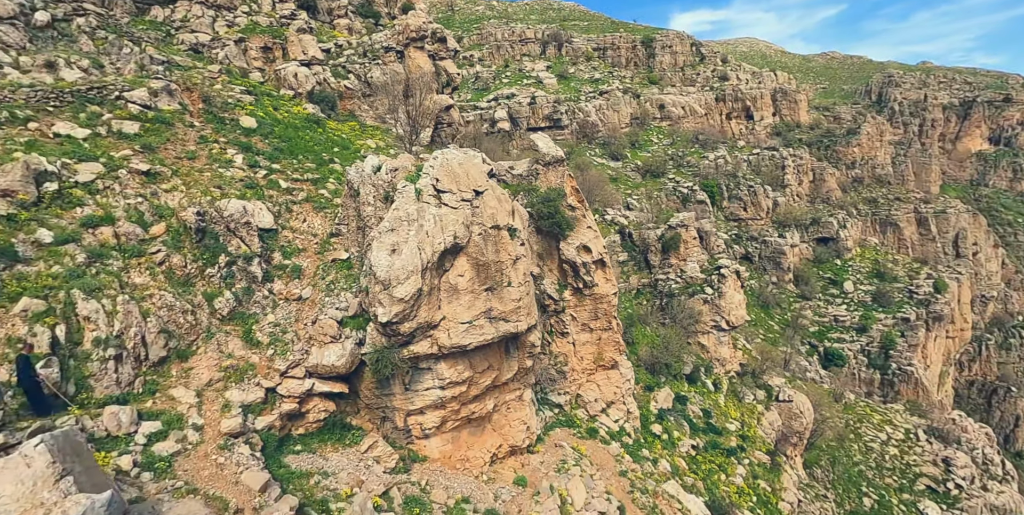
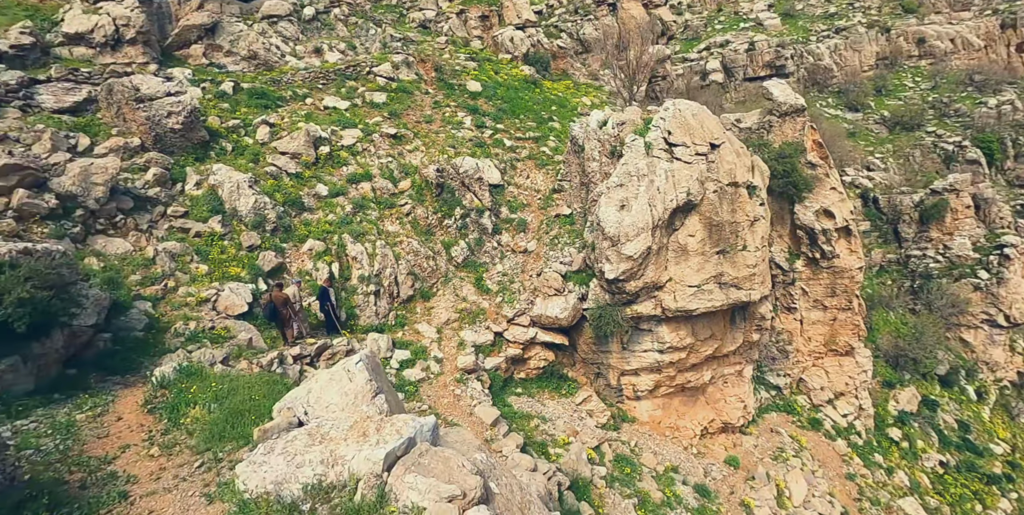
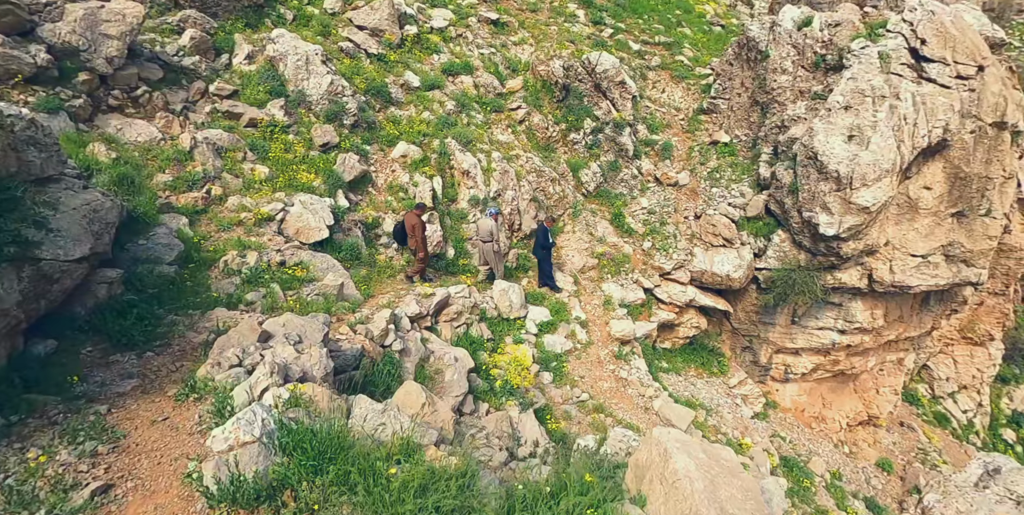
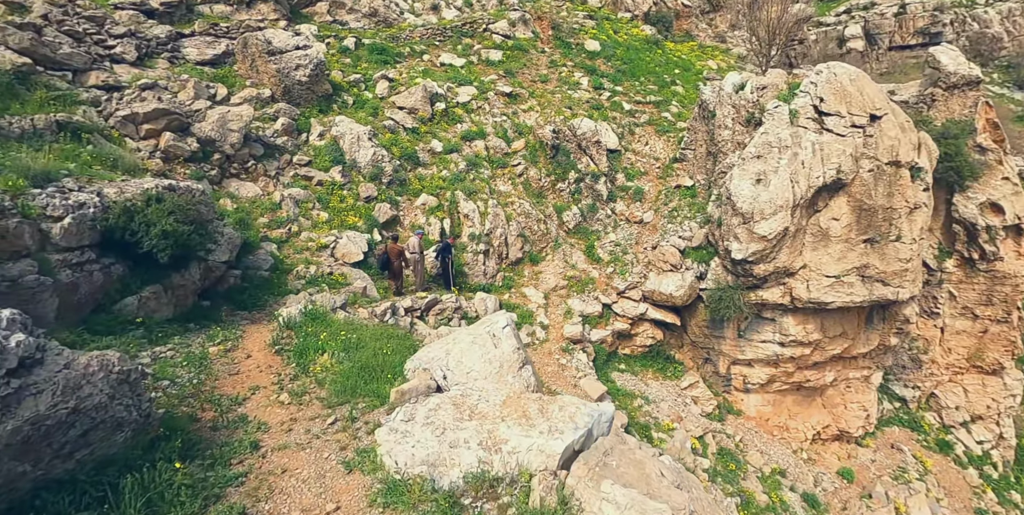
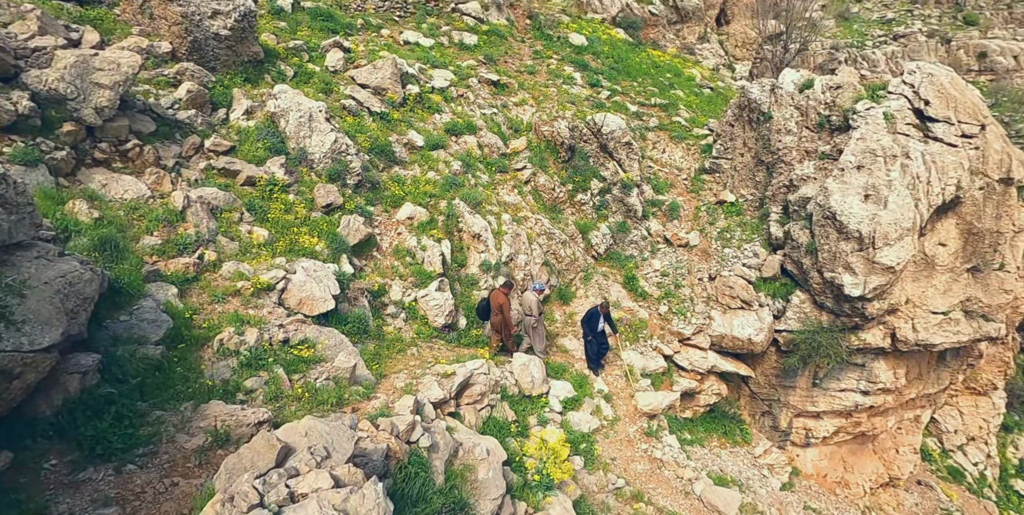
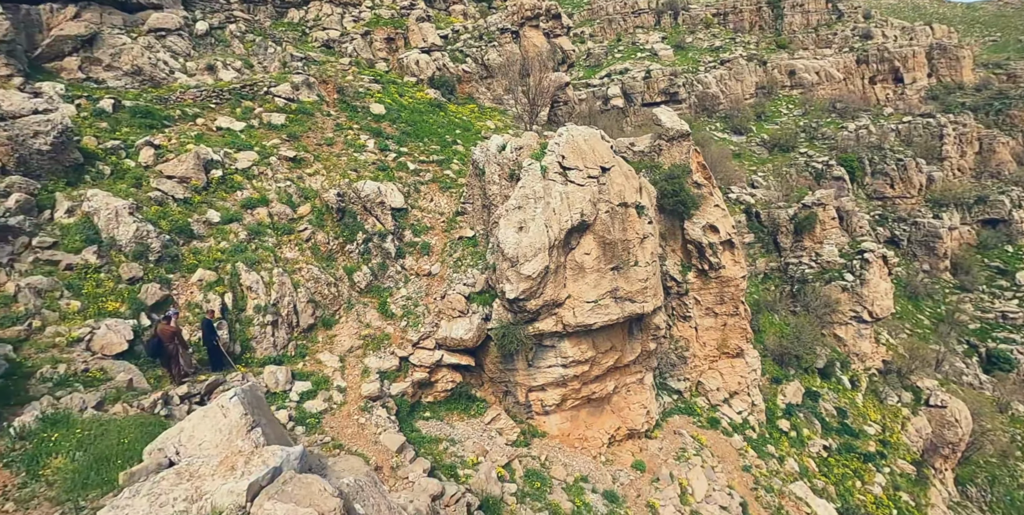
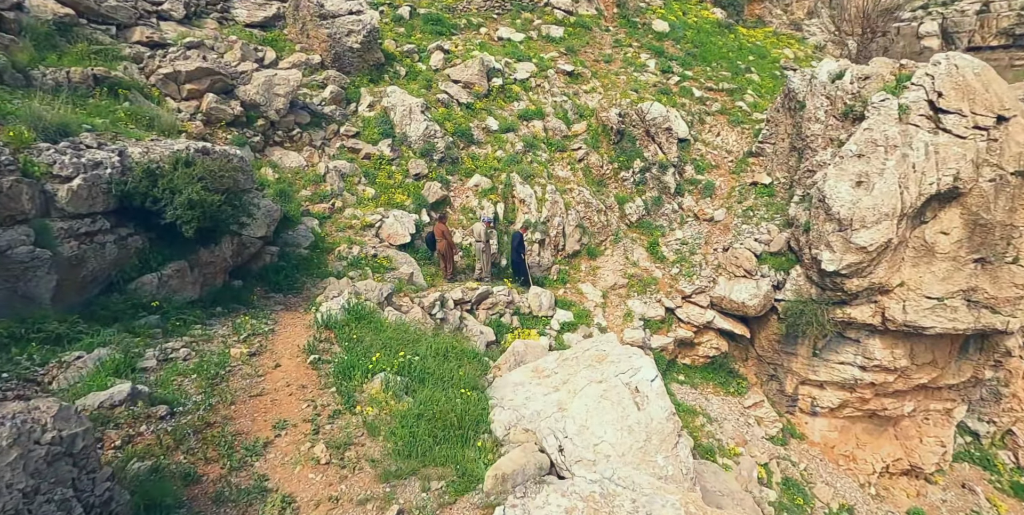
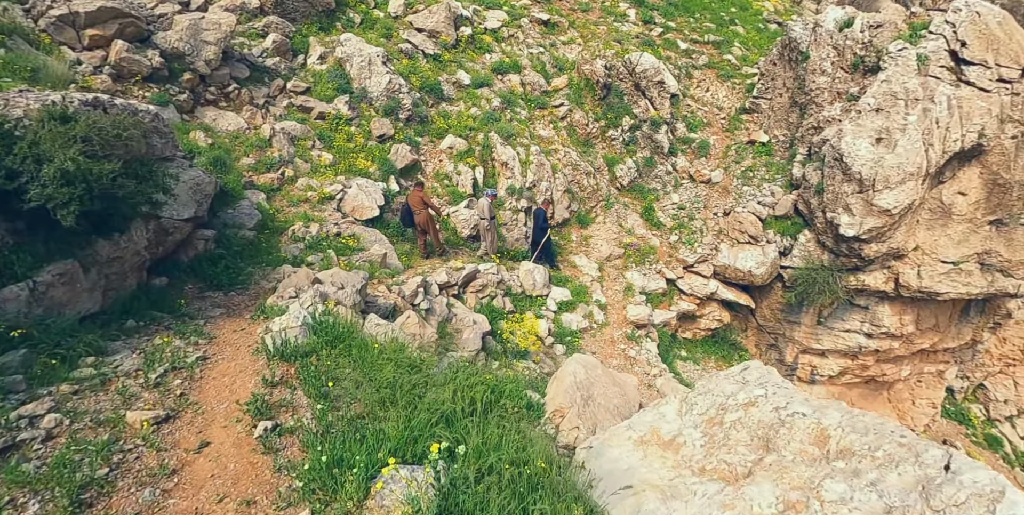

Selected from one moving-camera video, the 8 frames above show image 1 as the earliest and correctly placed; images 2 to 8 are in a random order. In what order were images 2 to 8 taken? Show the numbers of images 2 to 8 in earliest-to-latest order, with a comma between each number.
6, 2, 4, 7, 8, 3, 5
